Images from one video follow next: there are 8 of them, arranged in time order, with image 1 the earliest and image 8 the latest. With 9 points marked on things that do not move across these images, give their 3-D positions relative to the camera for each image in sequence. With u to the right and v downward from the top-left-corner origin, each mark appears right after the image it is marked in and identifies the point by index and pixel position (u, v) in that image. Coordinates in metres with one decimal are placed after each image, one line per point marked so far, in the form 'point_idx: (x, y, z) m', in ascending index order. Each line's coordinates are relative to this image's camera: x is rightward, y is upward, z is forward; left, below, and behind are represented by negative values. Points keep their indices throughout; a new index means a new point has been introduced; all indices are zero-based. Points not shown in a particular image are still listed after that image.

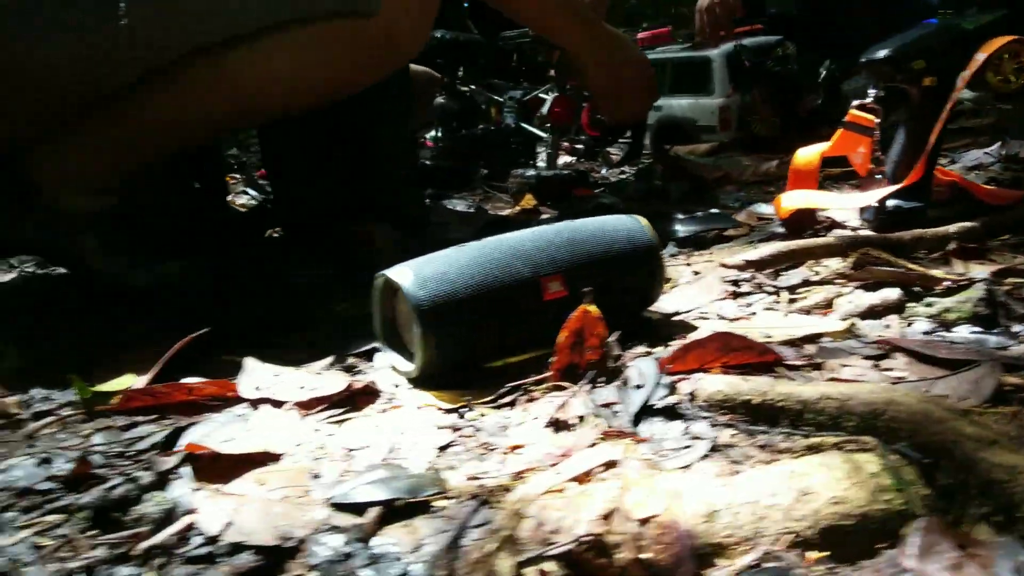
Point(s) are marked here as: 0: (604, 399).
0: (+0.1, -0.1, +1.1) m
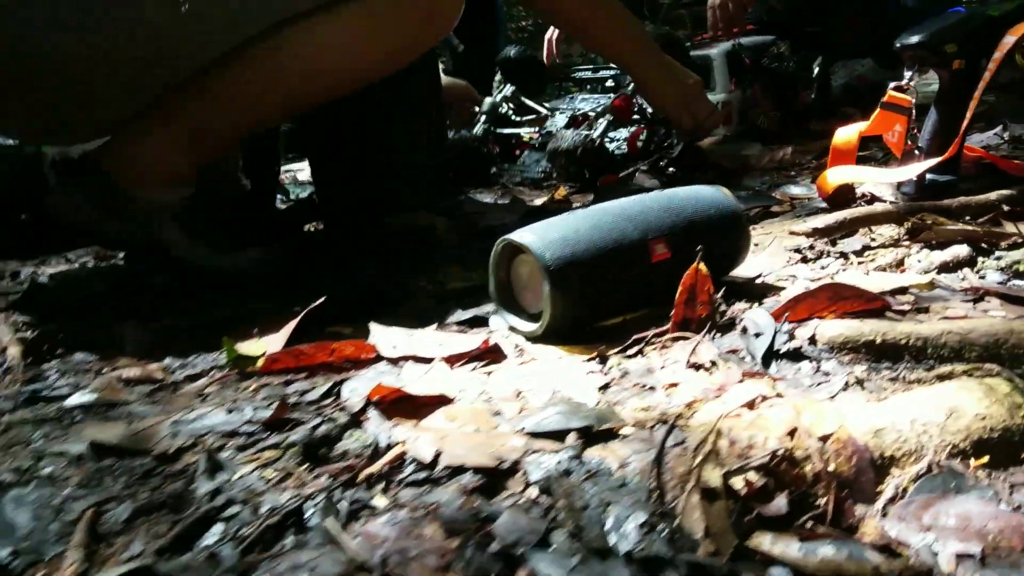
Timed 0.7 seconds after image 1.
0: (+0.3, -0.1, +1.2) m
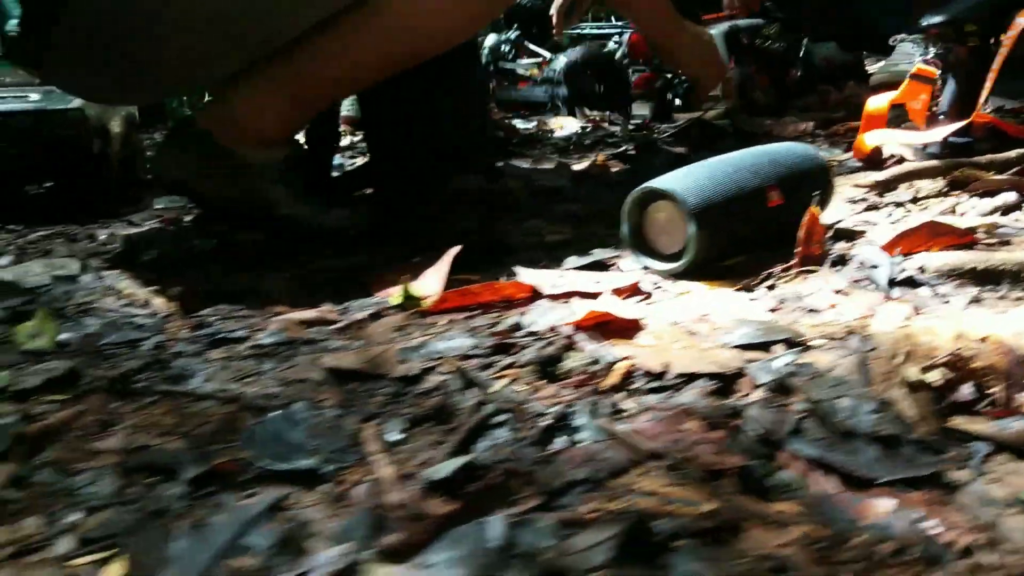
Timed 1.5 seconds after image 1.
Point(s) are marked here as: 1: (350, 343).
0: (+0.5, 0.0, +1.4) m
1: (-0.2, -0.1, +1.3) m
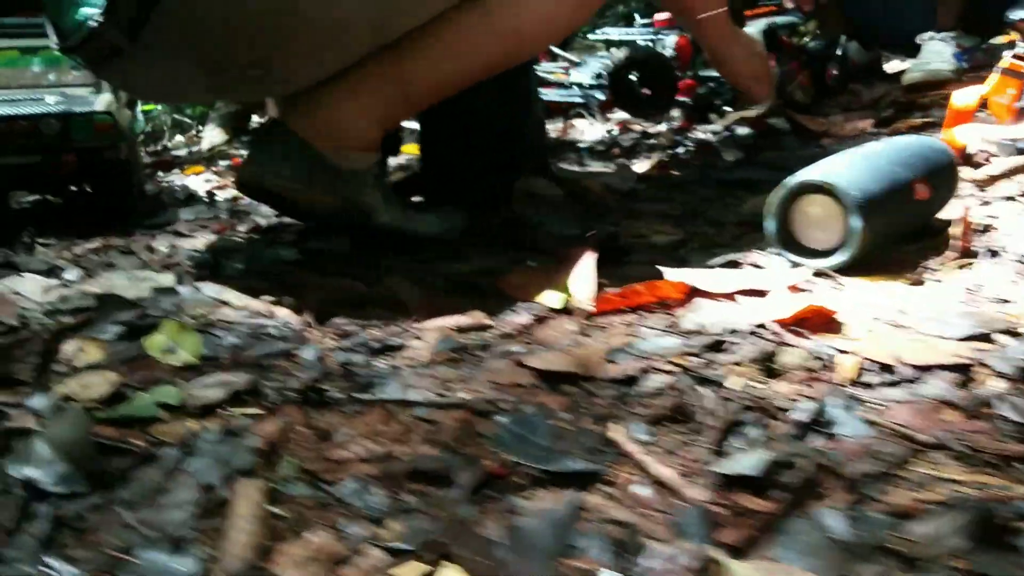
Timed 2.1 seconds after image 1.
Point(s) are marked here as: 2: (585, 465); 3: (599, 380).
0: (+0.8, 0.0, +1.4) m
1: (0.0, -0.1, +1.2) m
2: (+0.1, -0.2, +0.9) m
3: (+0.1, -0.1, +1.1) m
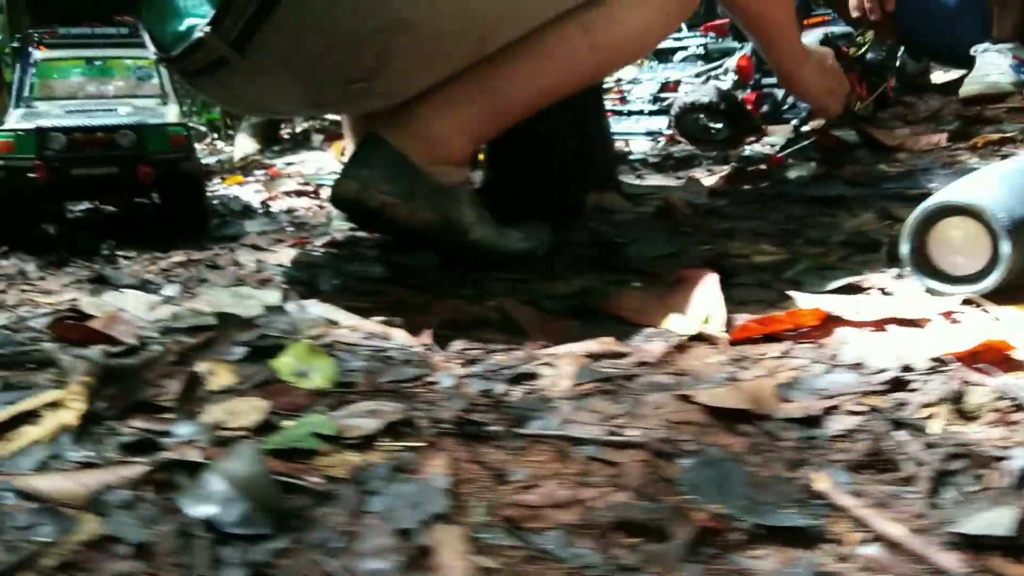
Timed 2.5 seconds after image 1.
0: (+1.0, 0.0, +1.3) m
1: (+0.2, -0.1, +1.1) m
2: (+0.3, -0.2, +0.8) m
3: (+0.3, -0.2, +1.0) m
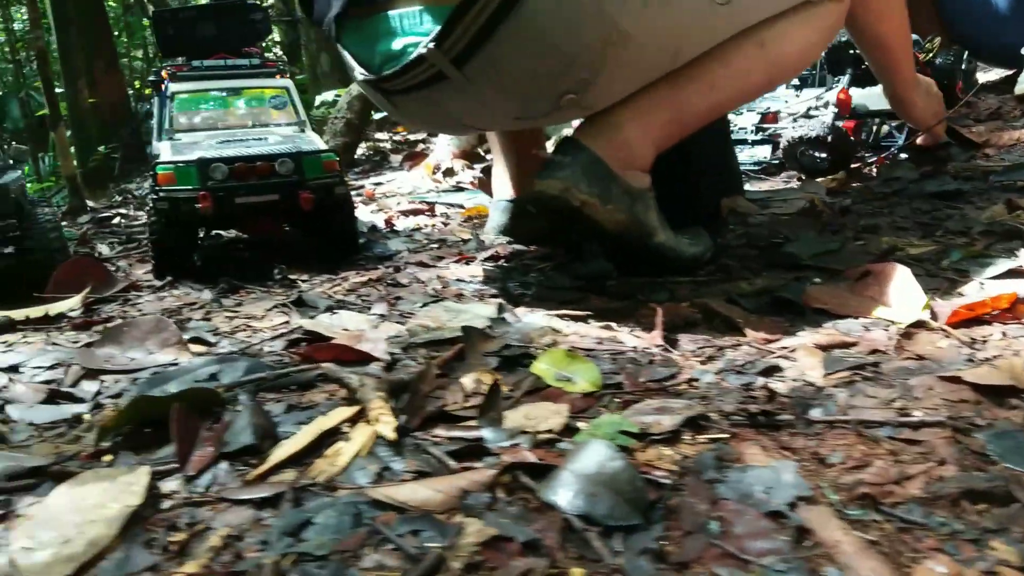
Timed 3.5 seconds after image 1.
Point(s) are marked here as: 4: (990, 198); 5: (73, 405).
0: (+1.3, 0.0, +1.4) m
1: (+0.6, -0.1, +1.2) m
2: (+0.6, -0.2, +0.9) m
3: (+0.7, -0.1, +1.1) m
4: (+1.3, +0.2, +2.3) m
5: (-0.6, -0.2, +1.3) m
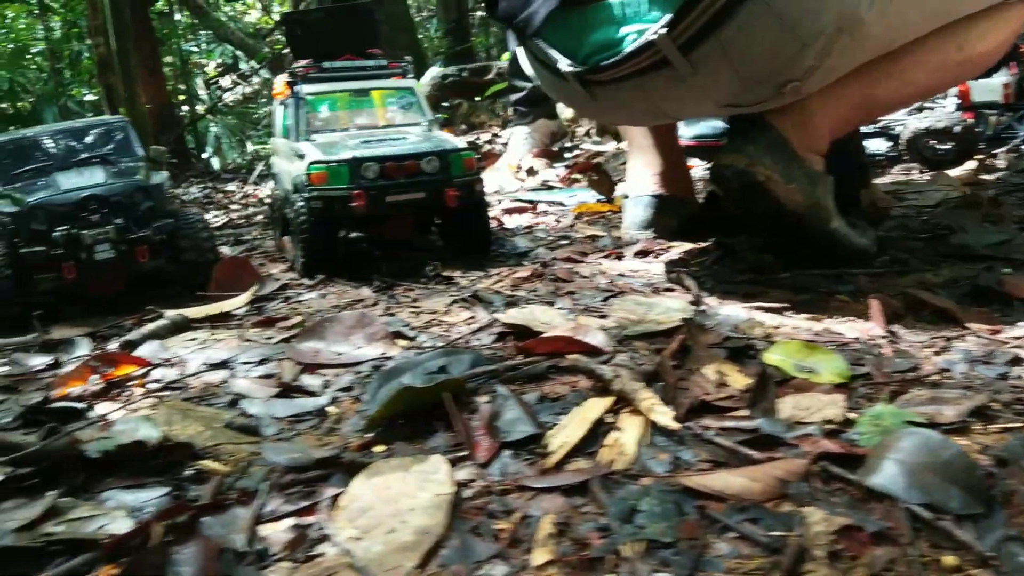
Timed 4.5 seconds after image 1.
0: (+1.6, +0.1, +1.3) m
1: (+0.9, -0.1, +1.2) m
2: (+0.9, -0.2, +0.9) m
3: (+1.0, -0.1, +1.0) m
4: (+1.6, +0.3, +2.3) m
5: (-0.3, -0.2, +1.3) m
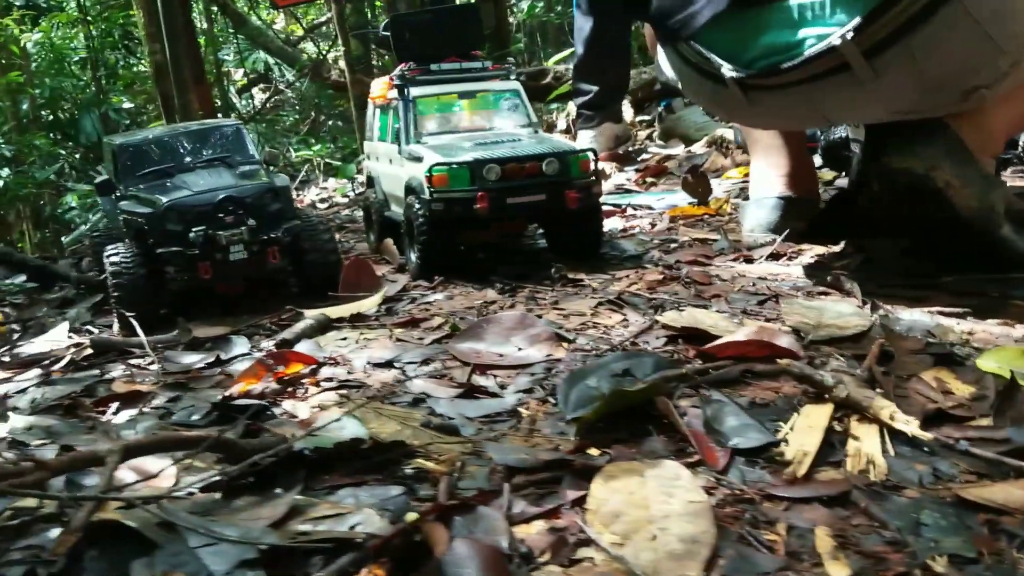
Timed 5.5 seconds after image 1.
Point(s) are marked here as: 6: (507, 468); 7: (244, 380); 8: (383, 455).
0: (+1.9, 0.0, +1.3) m
1: (+1.2, -0.1, +1.1) m
2: (+1.2, -0.2, +0.8) m
3: (+1.3, -0.1, +1.0) m
4: (+1.9, +0.2, +2.2) m
5: (0.0, -0.2, +1.3) m
6: (0.0, -0.2, +1.0) m
7: (-0.4, -0.1, +1.4) m
8: (-0.2, -0.2, +1.1) m
